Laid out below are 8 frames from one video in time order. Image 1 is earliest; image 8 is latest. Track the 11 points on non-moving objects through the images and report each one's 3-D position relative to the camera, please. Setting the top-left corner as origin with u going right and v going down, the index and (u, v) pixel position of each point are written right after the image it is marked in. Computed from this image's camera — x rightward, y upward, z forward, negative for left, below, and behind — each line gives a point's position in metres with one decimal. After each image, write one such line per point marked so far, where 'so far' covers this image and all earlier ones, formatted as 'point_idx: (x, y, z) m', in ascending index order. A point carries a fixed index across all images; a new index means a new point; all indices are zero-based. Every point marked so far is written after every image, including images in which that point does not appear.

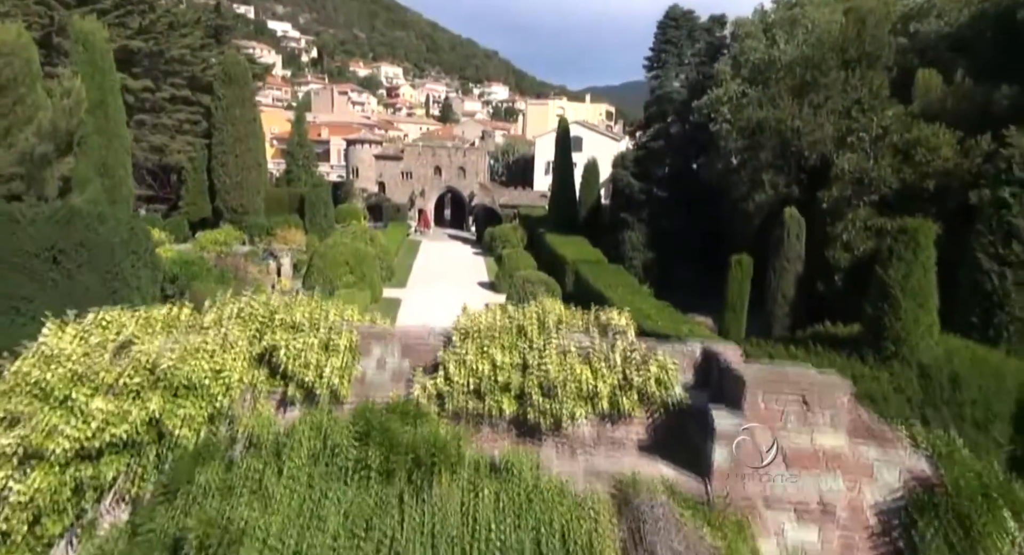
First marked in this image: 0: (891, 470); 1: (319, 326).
0: (+2.7, -1.3, +4.6) m
1: (-1.5, -0.4, +4.8) m
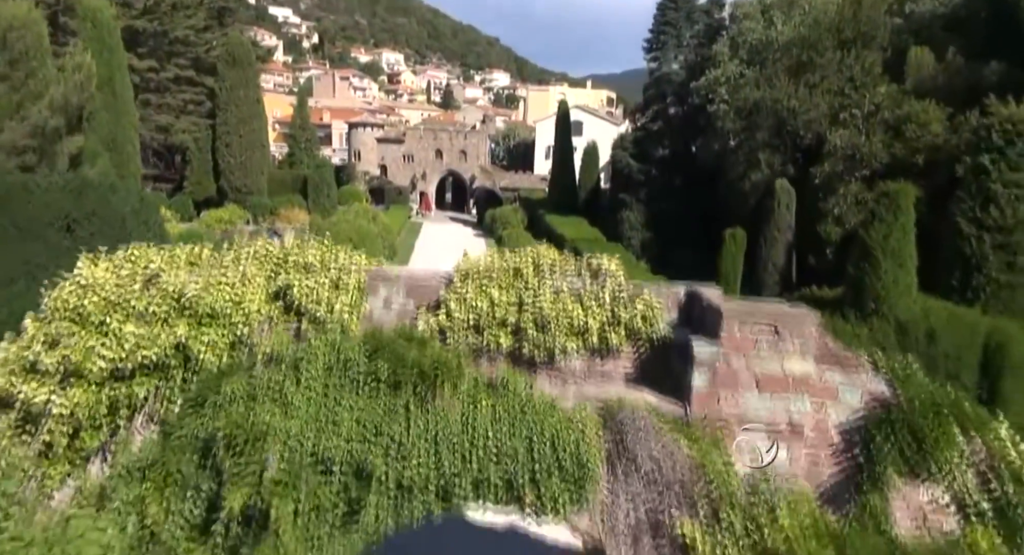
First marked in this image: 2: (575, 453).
0: (+2.6, -0.9, +5.0) m
1: (-1.5, 0.0, +5.3) m
2: (+0.4, -1.2, +4.5) m
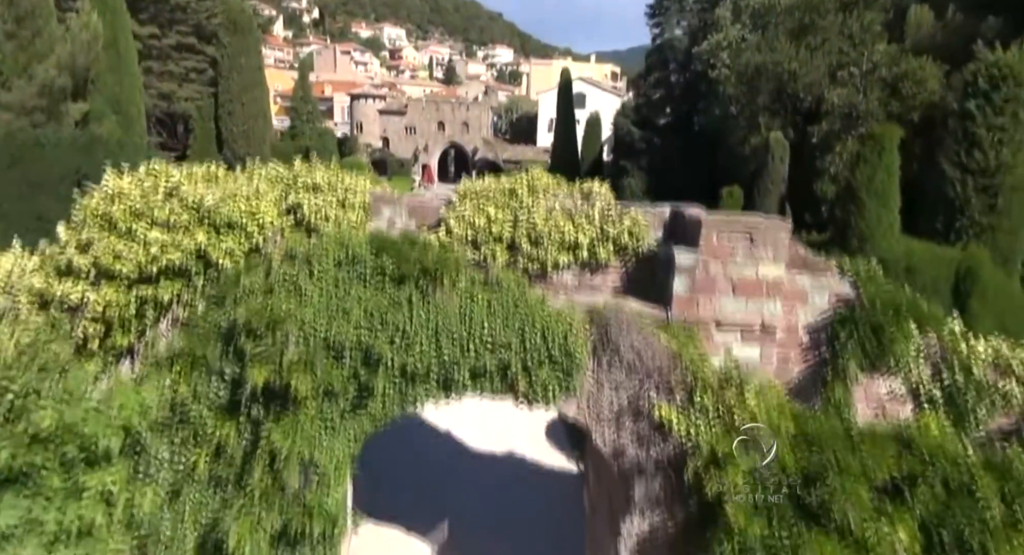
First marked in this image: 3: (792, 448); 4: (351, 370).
0: (+2.6, -0.1, +5.4) m
1: (-1.5, +0.8, +5.7) m
2: (+0.4, -0.5, +5.0) m
3: (+2.0, -1.2, +4.7) m
4: (-1.2, -0.7, +4.8) m
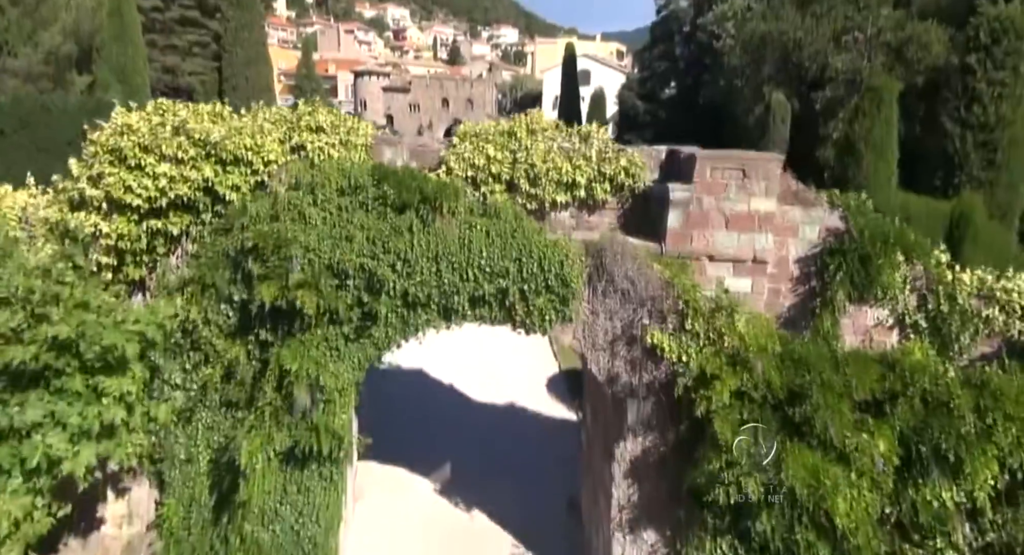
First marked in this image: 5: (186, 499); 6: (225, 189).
0: (+2.6, +0.4, +5.6) m
1: (-1.5, +1.4, +5.8) m
2: (+0.4, 0.0, +5.1) m
3: (+2.0, -0.6, +4.8) m
4: (-1.2, -0.1, +5.0) m
5: (-2.7, -1.9, +5.5) m
6: (-2.4, +0.7, +5.4) m
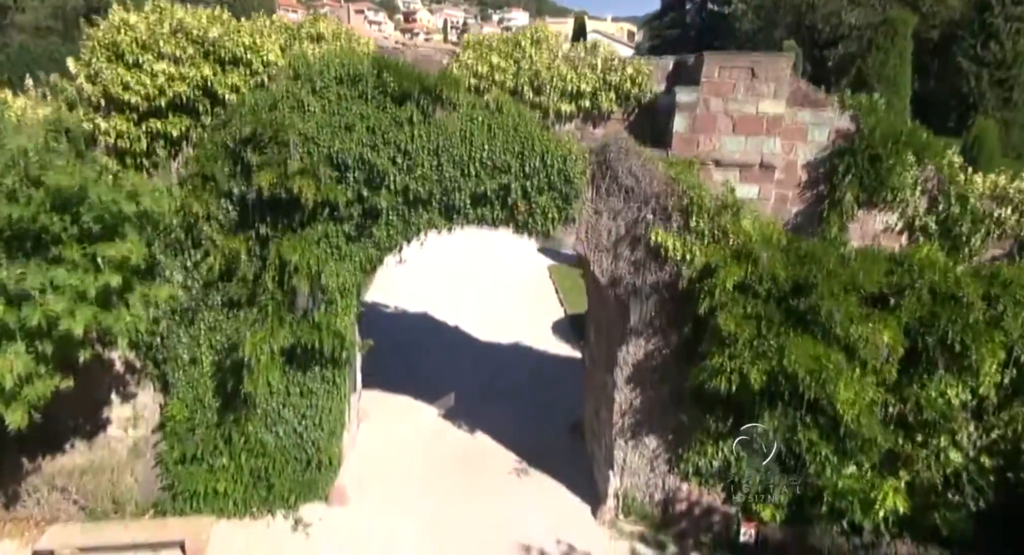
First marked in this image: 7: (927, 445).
0: (+2.6, +1.2, +5.5) m
1: (-1.5, +2.2, +5.7) m
2: (+0.4, +0.9, +5.1) m
3: (+2.0, +0.2, +4.8) m
4: (-1.2, +0.7, +4.9) m
5: (-2.7, -1.1, +5.5) m
6: (-2.4, +1.6, +5.3) m
7: (+3.1, -1.3, +4.8) m
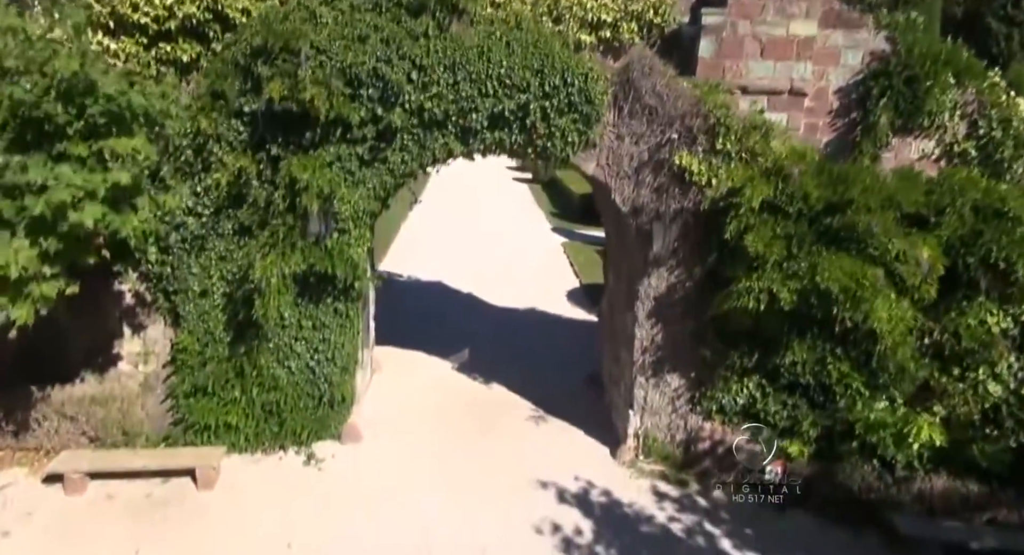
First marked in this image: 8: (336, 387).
0: (+2.7, +1.8, +5.2) m
1: (-1.4, +2.8, +5.5) m
2: (+0.5, +1.4, +4.9) m
3: (+2.1, +0.7, +4.5) m
4: (-1.1, +1.2, +4.7) m
5: (-2.6, -0.5, +5.4) m
6: (-2.2, +2.1, +5.1) m
7: (+3.2, -0.7, +4.6) m
8: (-1.5, -0.9, +5.6) m
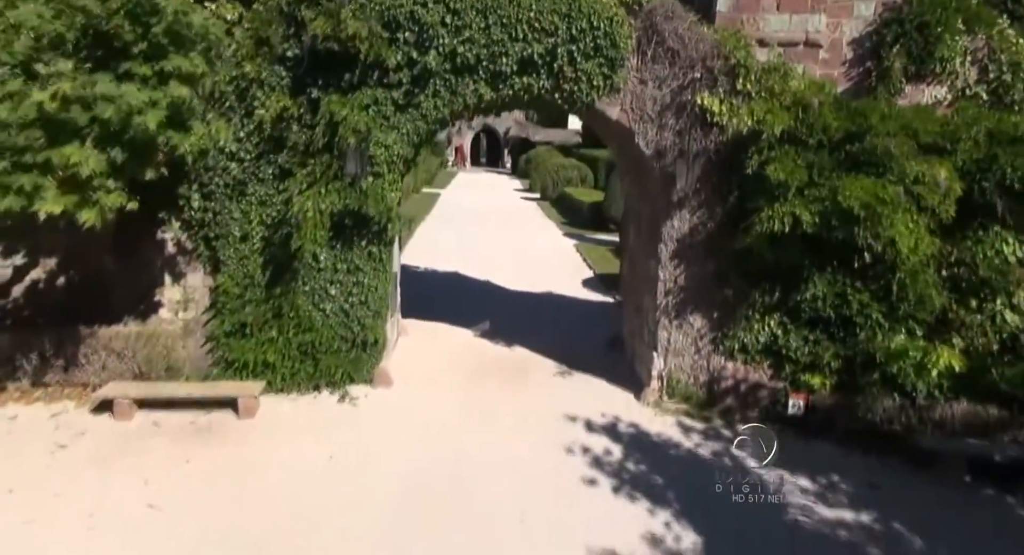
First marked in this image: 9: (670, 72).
0: (+3.0, +2.3, +5.4) m
1: (-1.1, +3.2, +5.8) m
2: (+0.8, +1.9, +5.1) m
3: (+2.3, +1.2, +4.7) m
4: (-0.8, +1.7, +5.0) m
5: (-2.4, 0.0, +5.6) m
6: (-2.0, +2.6, +5.5) m
7: (+3.5, -0.2, +4.8) m
8: (-1.3, -0.5, +5.8) m
9: (+1.3, +1.6, +5.2) m
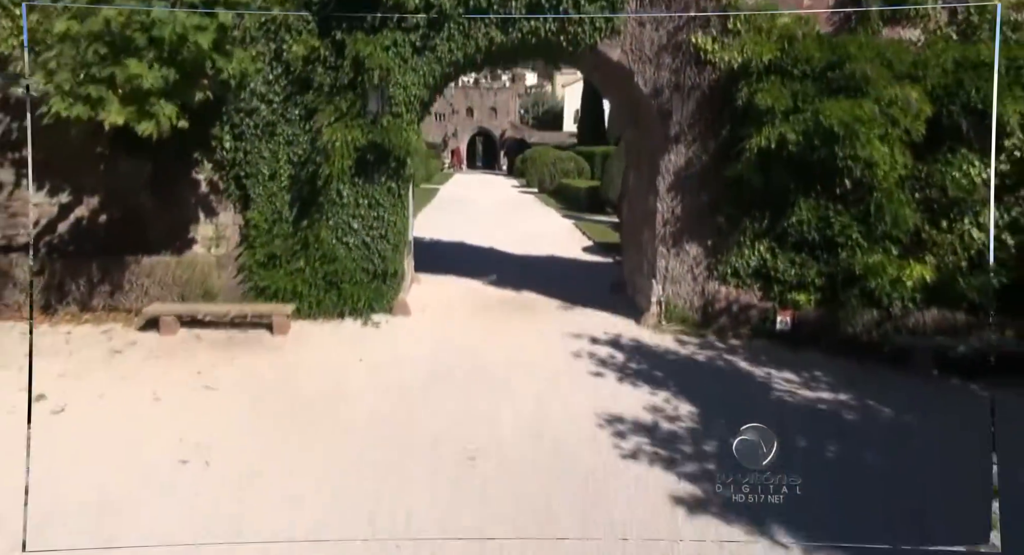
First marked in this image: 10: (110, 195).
0: (+3.0, +3.0, +5.9) m
1: (-1.1, +3.9, +6.3) m
2: (+0.8, +2.6, +5.6) m
3: (+2.4, +1.9, +5.2) m
4: (-0.8, +2.4, +5.4) m
5: (-2.3, +0.6, +6.1) m
6: (-1.9, +3.2, +5.9) m
7: (+3.5, +0.4, +5.2) m
8: (-1.2, +0.2, +6.2) m
9: (+1.3, +2.3, +5.6) m
10: (-3.8, +0.8, +6.2) m
